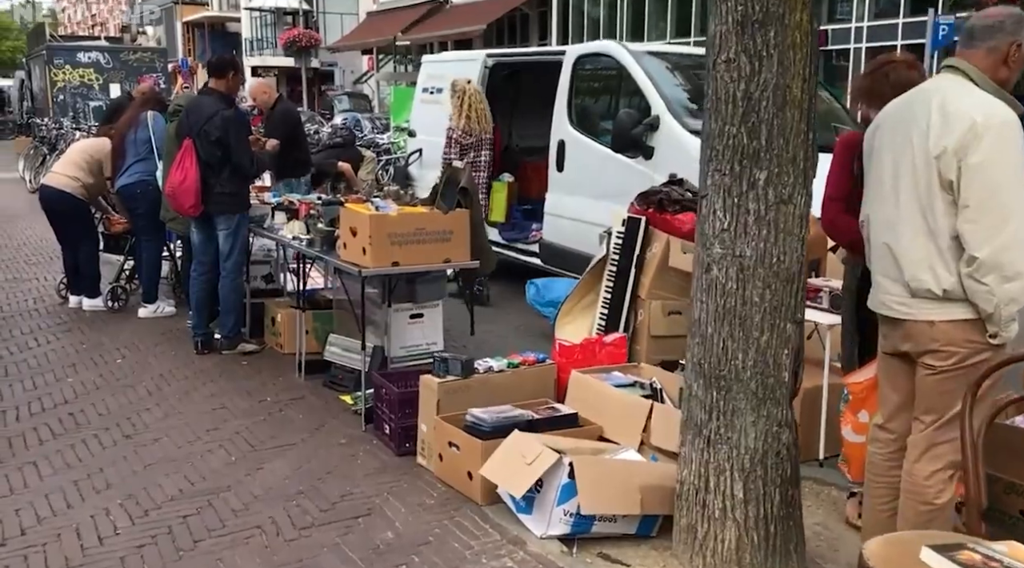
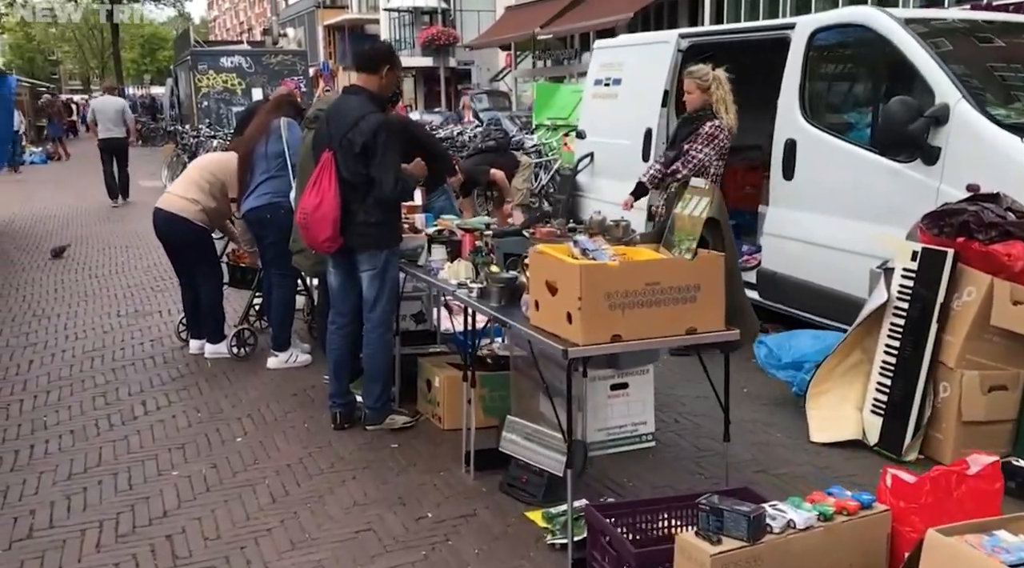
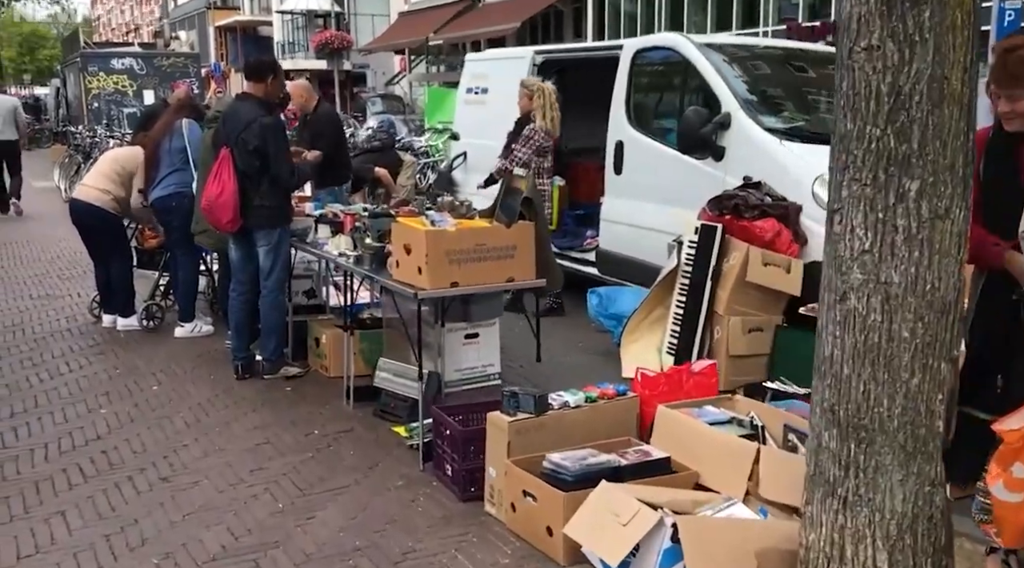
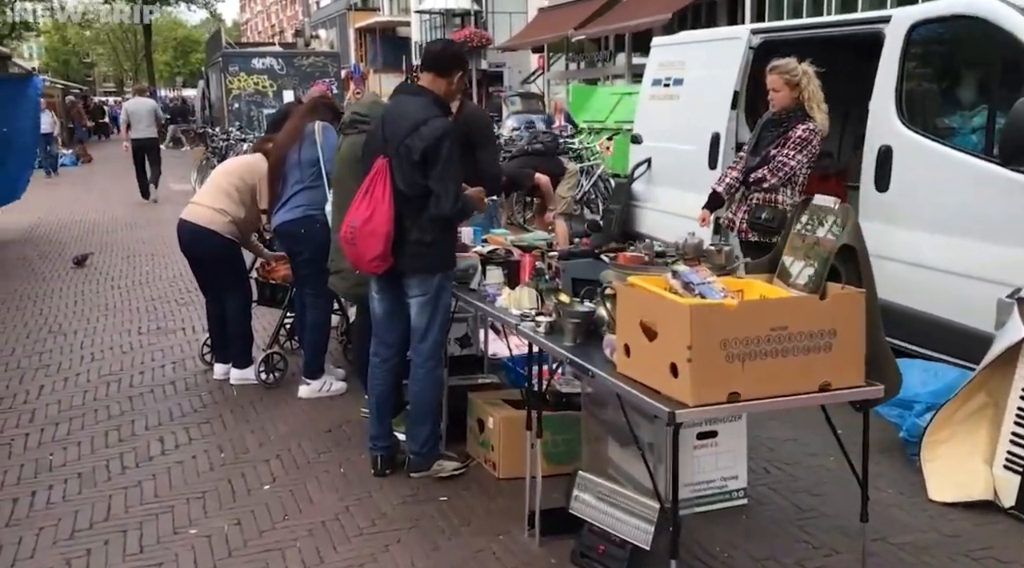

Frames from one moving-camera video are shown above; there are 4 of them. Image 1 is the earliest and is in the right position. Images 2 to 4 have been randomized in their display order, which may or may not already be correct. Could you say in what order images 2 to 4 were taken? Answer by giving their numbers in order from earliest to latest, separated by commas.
3, 2, 4
